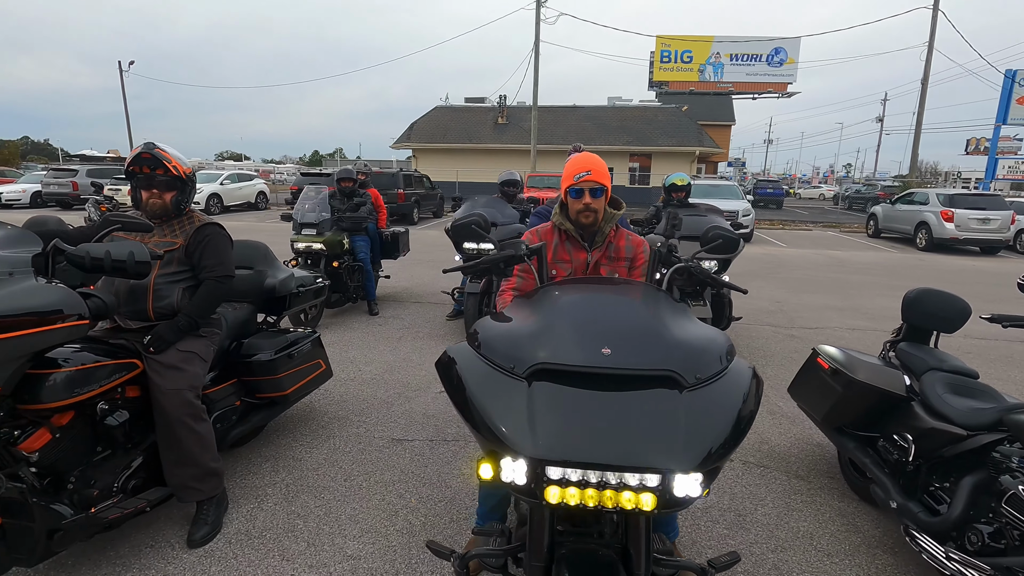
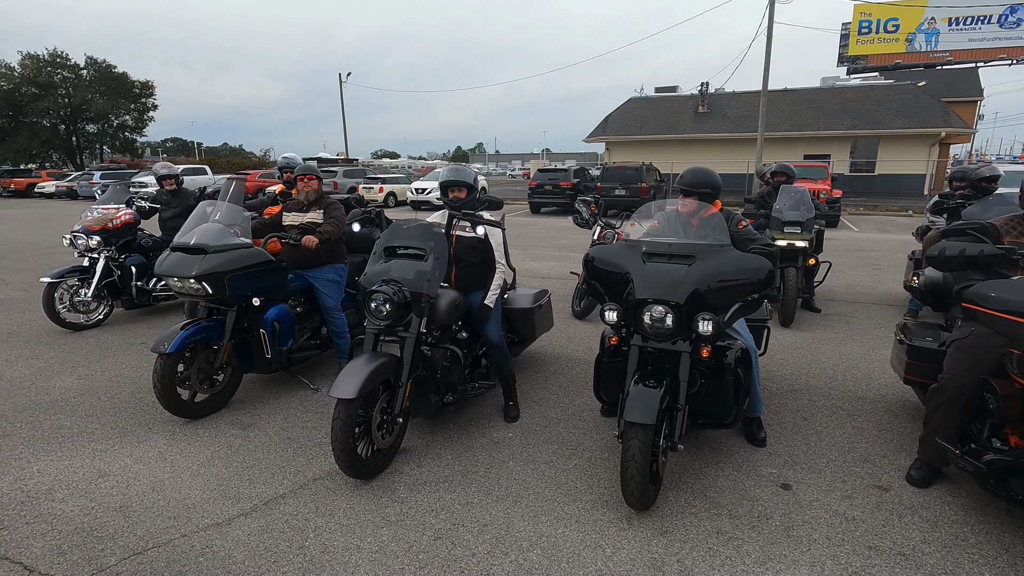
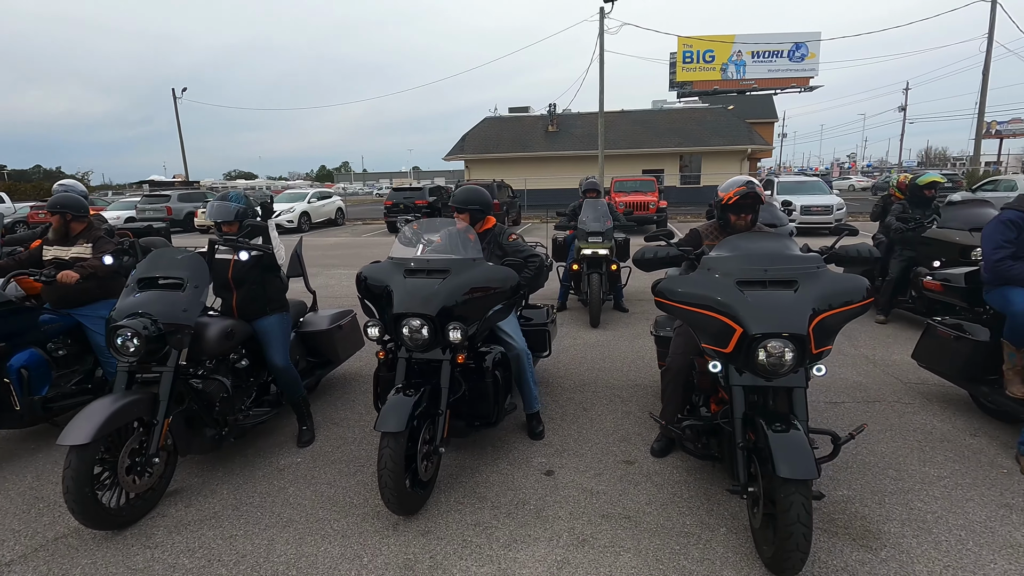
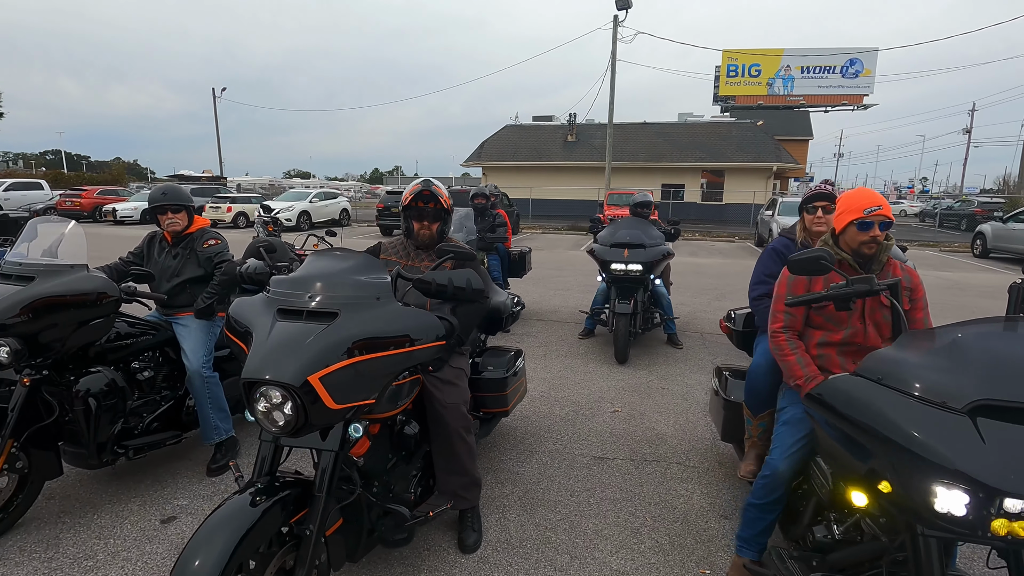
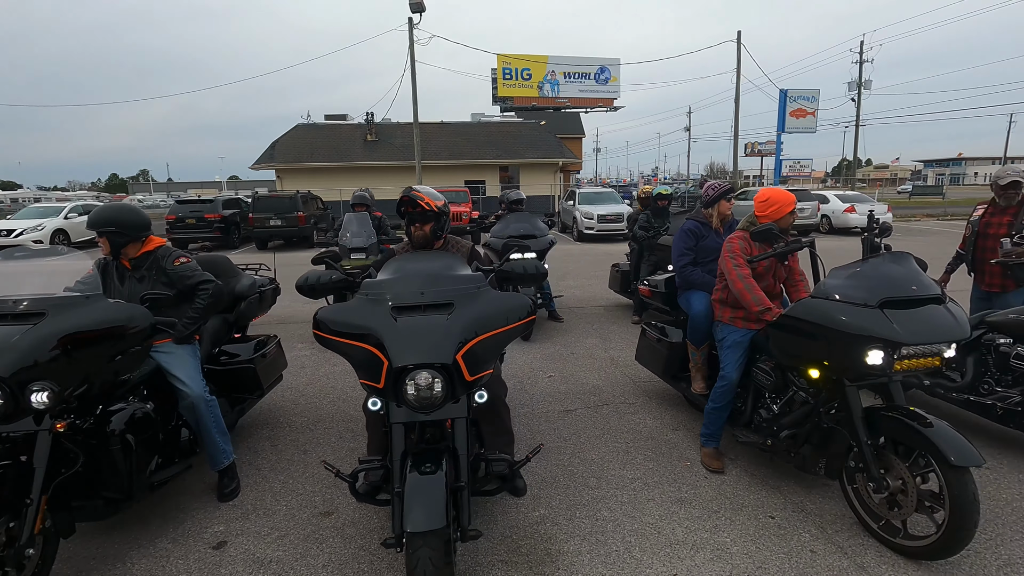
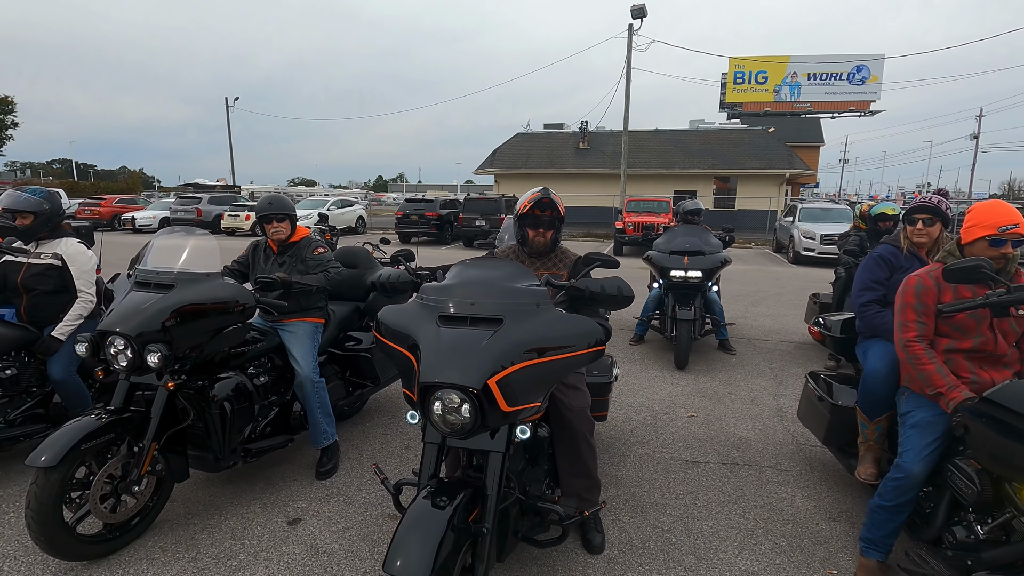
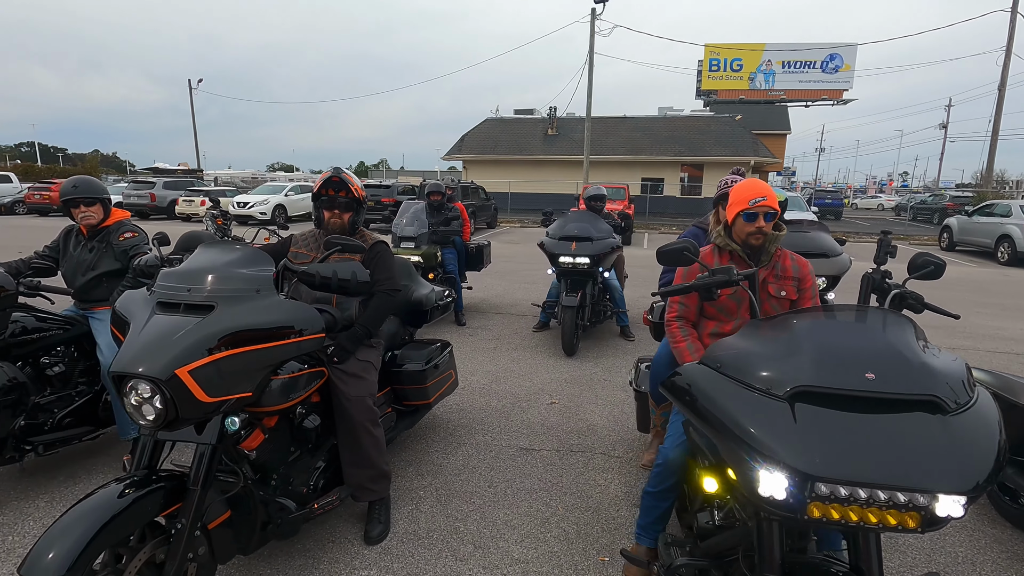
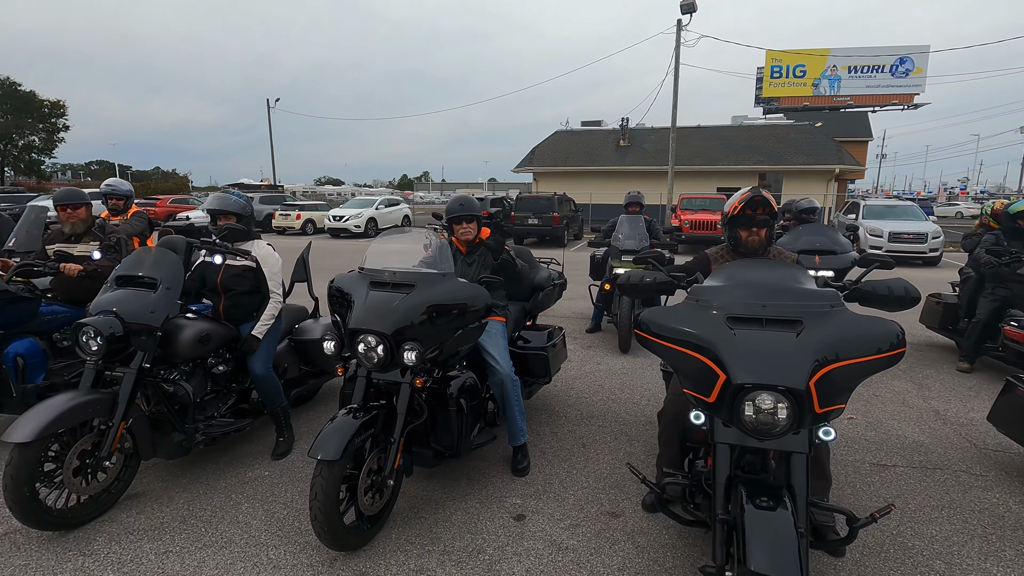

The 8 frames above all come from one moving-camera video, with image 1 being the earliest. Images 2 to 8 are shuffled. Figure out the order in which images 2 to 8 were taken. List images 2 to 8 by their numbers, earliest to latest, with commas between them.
7, 4, 6, 8, 2, 3, 5
